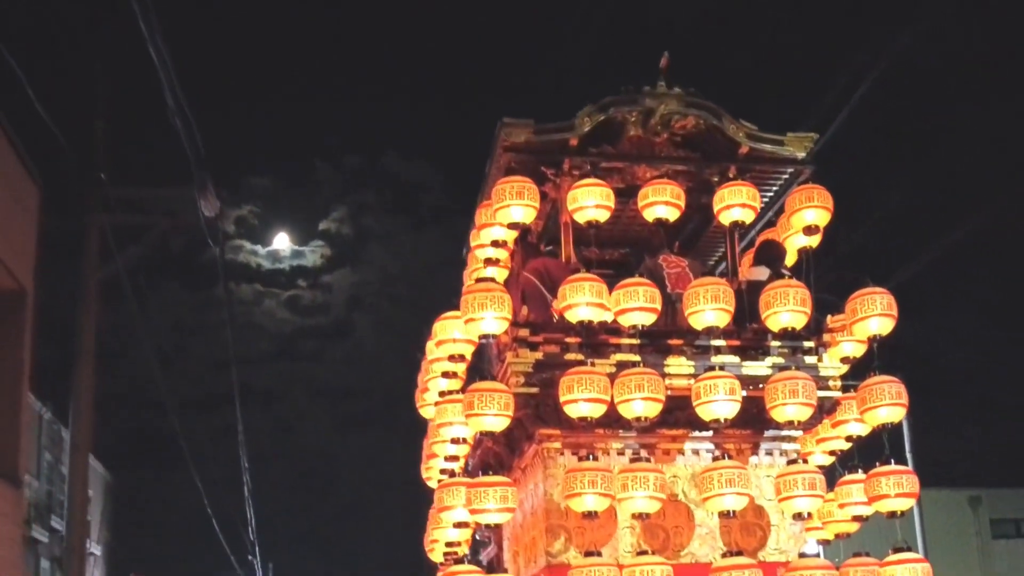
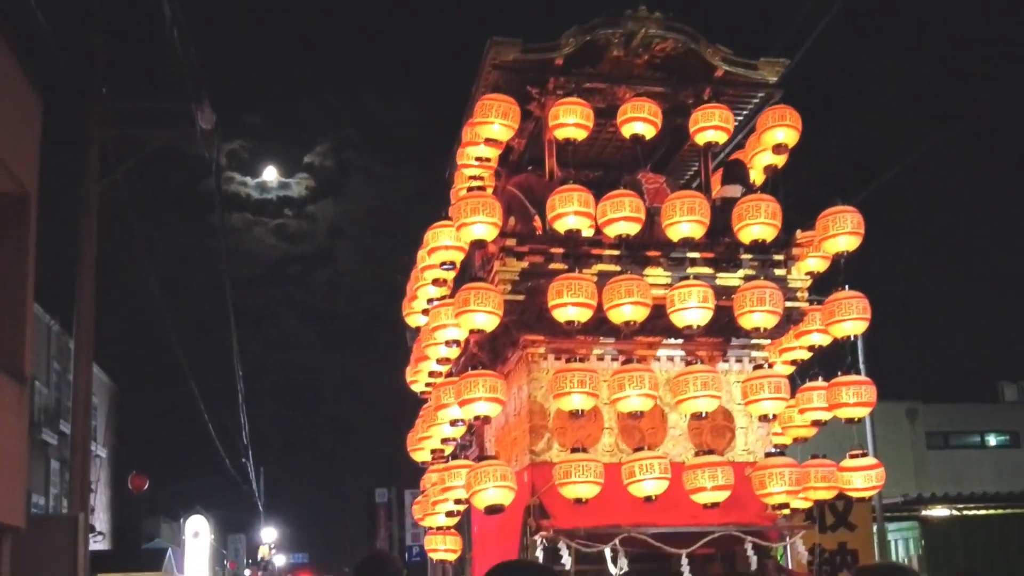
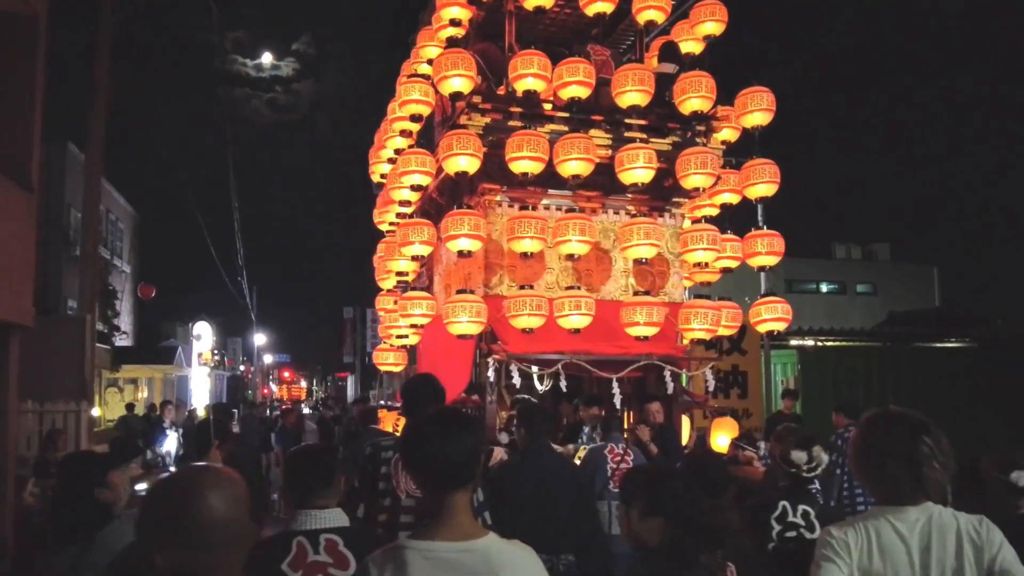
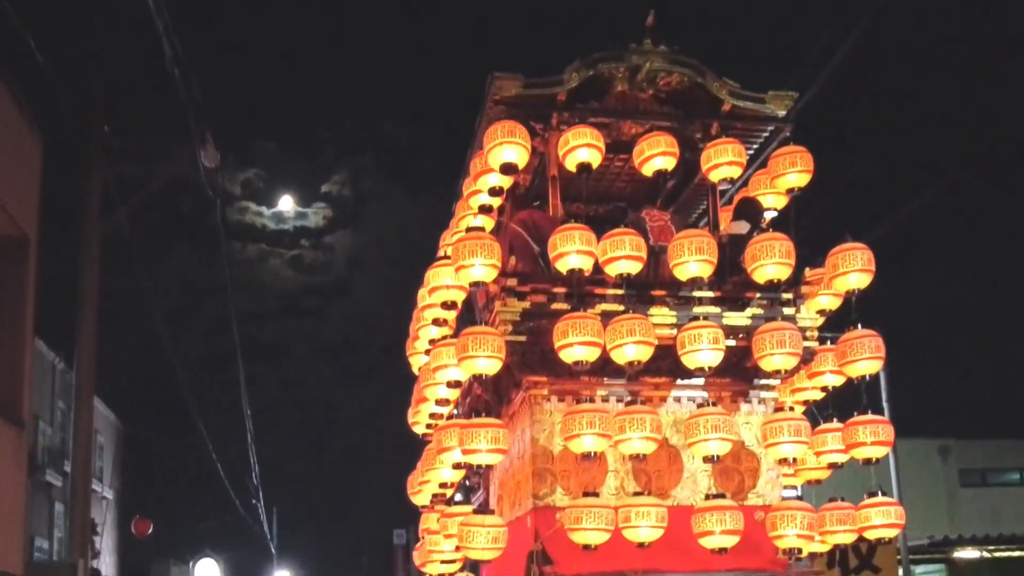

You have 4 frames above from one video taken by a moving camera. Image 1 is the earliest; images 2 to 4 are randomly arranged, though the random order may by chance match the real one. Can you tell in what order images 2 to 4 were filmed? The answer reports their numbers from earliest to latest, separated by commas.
4, 2, 3
